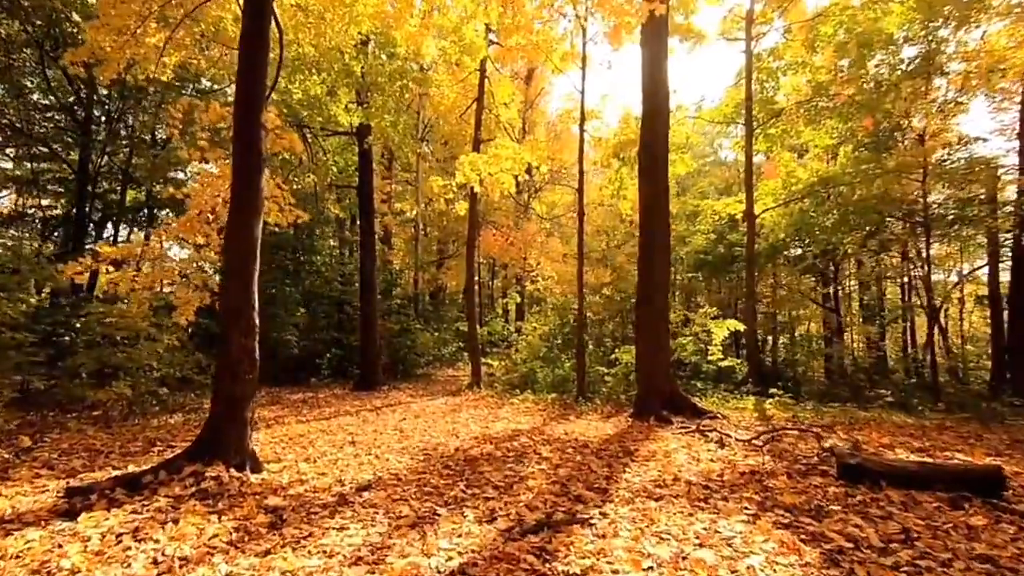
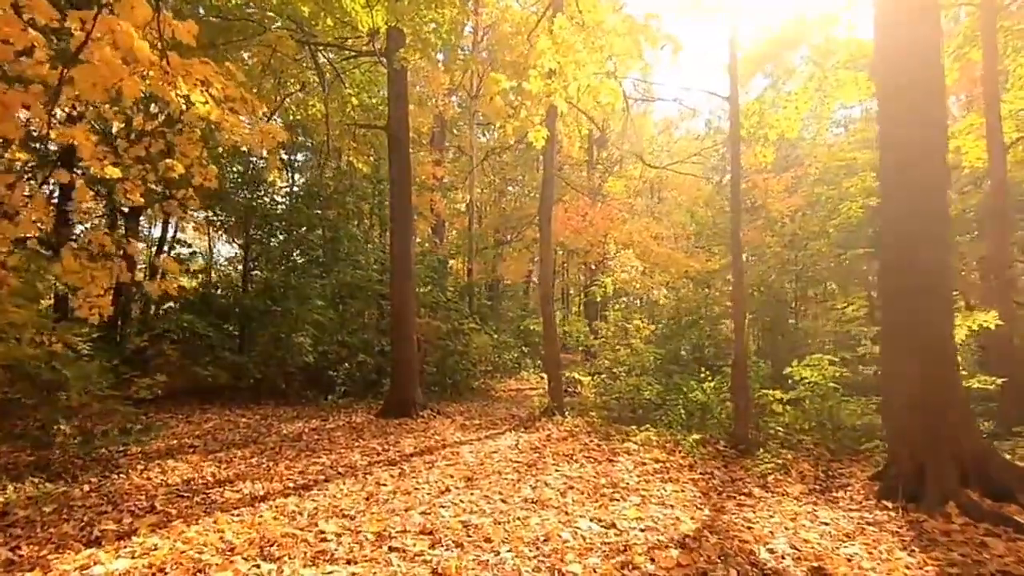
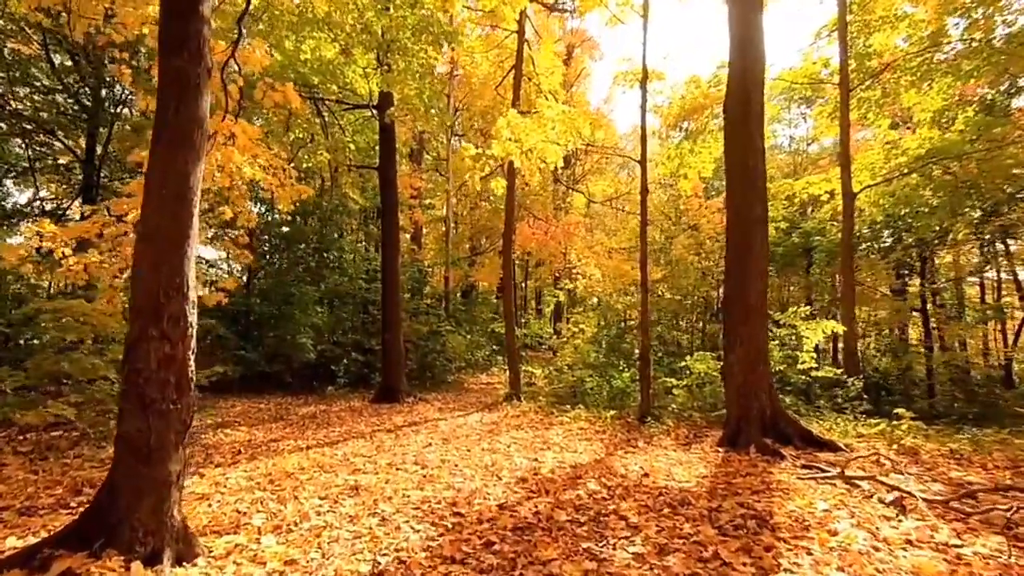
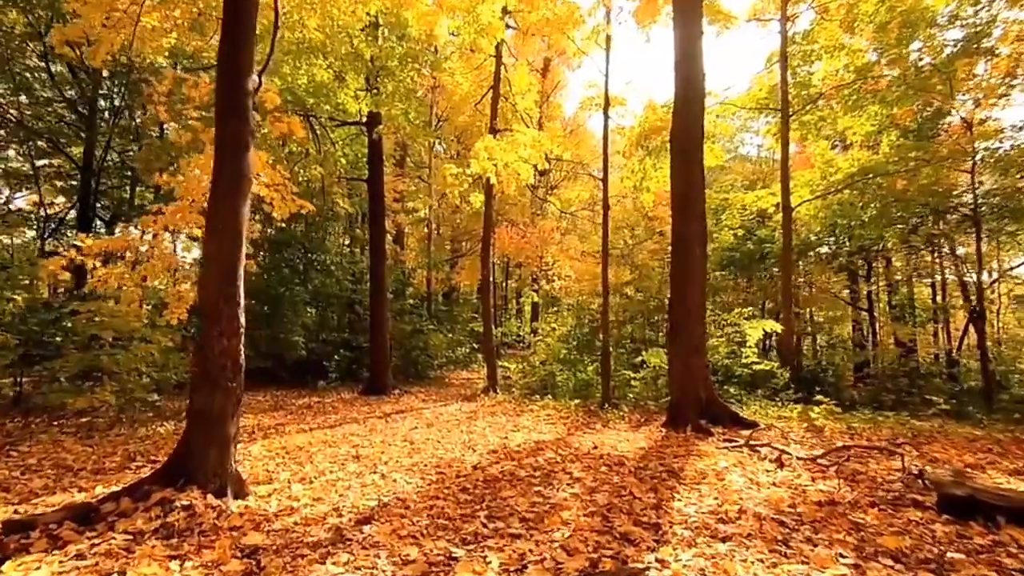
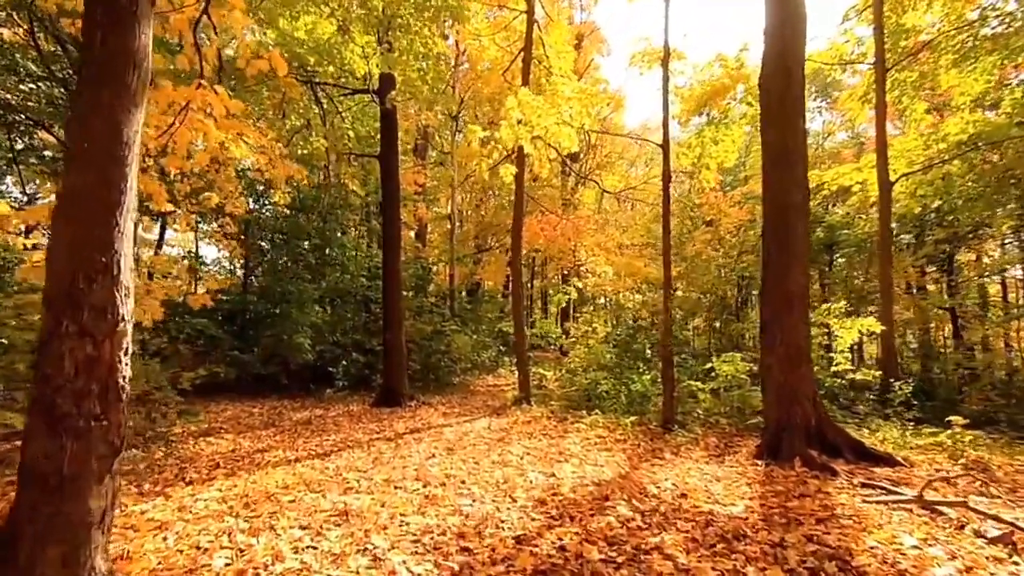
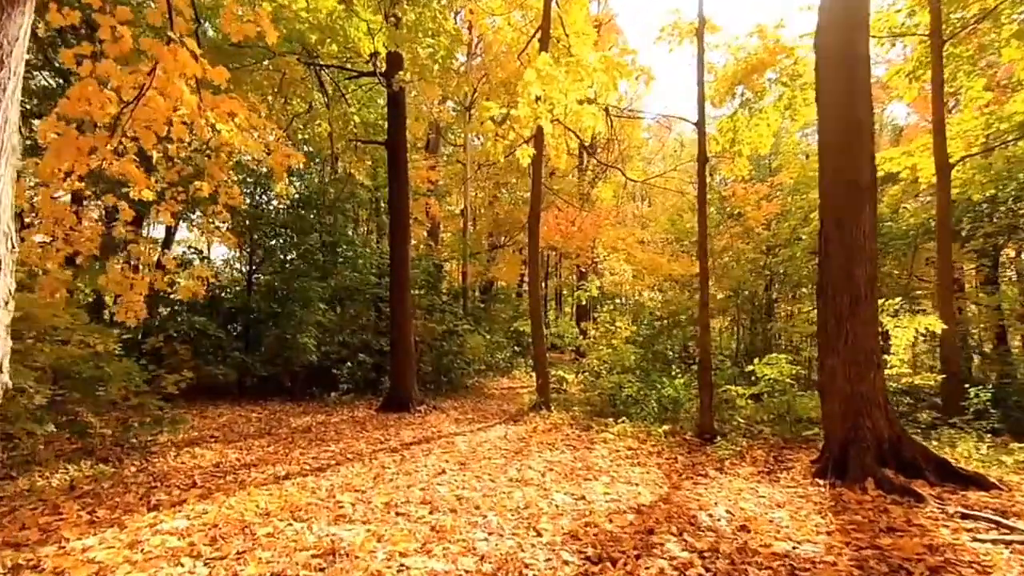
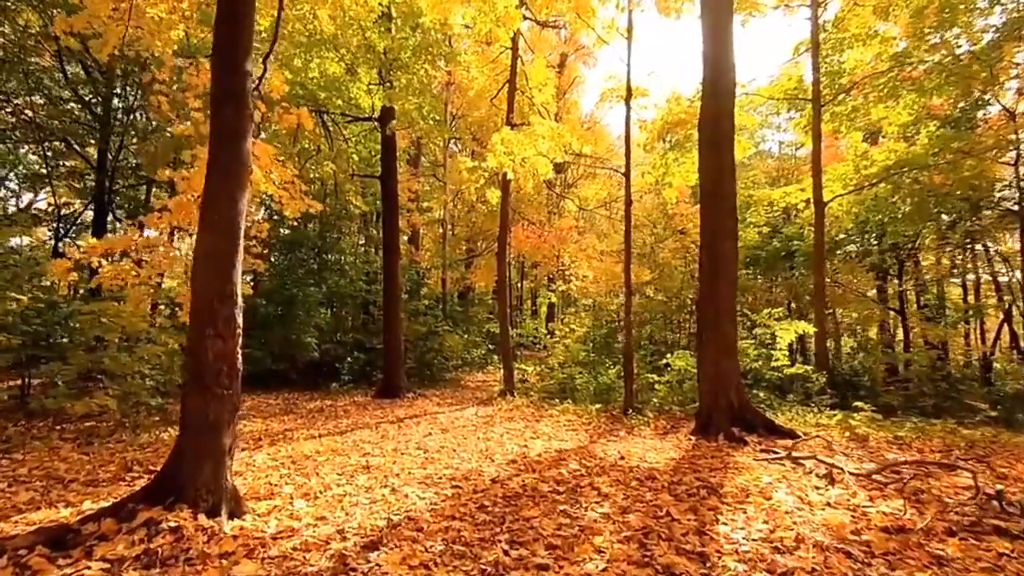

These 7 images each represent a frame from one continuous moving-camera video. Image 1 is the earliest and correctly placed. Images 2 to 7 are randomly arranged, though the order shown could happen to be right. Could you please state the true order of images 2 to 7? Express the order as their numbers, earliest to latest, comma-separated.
4, 7, 3, 5, 6, 2
